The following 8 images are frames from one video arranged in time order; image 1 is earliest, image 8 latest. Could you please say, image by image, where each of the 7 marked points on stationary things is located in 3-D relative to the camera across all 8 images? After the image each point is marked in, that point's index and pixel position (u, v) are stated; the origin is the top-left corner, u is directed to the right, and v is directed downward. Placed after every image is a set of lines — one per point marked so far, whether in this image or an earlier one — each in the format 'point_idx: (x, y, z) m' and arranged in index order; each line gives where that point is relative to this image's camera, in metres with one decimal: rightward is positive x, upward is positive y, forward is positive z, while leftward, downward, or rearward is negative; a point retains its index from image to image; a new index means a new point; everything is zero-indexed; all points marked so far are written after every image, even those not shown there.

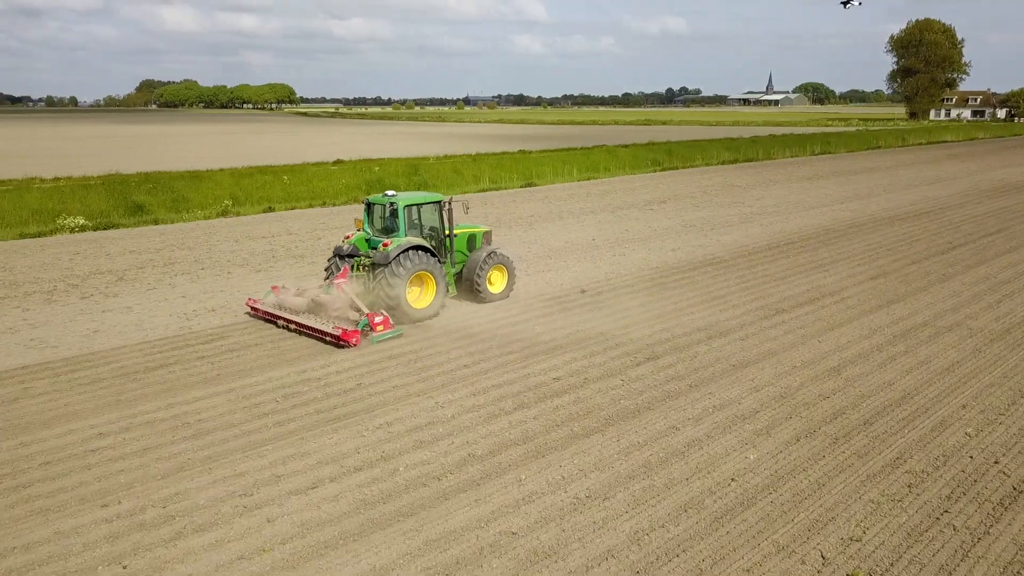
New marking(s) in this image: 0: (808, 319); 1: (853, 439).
0: (+4.1, -0.4, +11.3) m
1: (+3.0, -1.3, +7.2) m
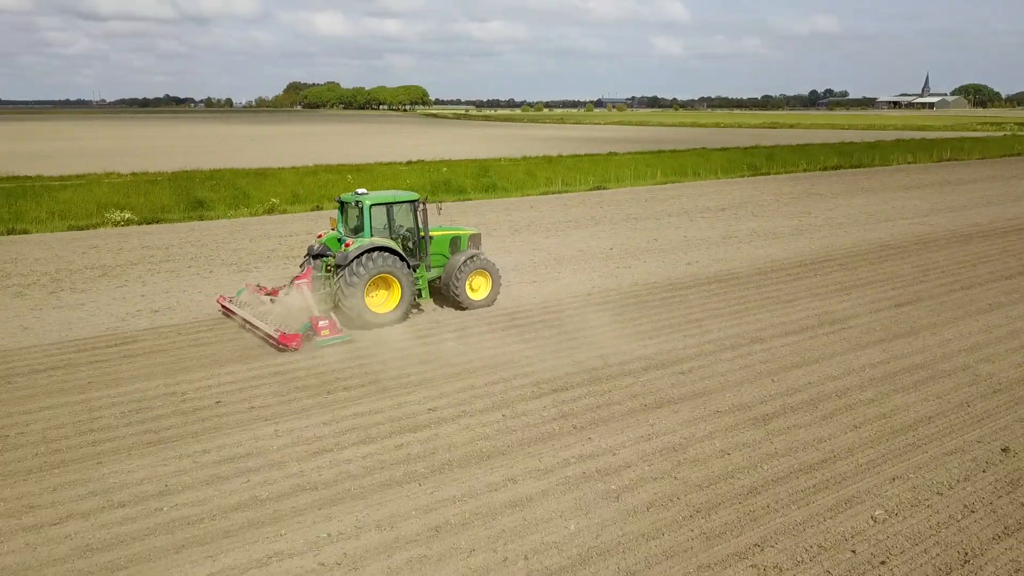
0: (+3.2, -0.7, +9.6) m
1: (+1.4, -1.6, +5.8) m
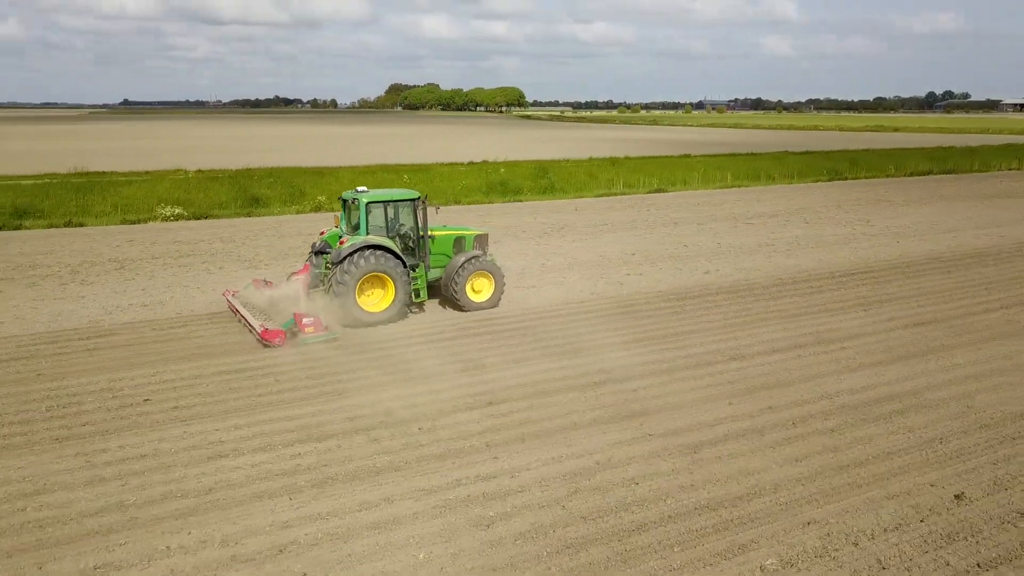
0: (+2.7, -0.9, +8.9) m
1: (+0.5, -1.7, +5.2) m
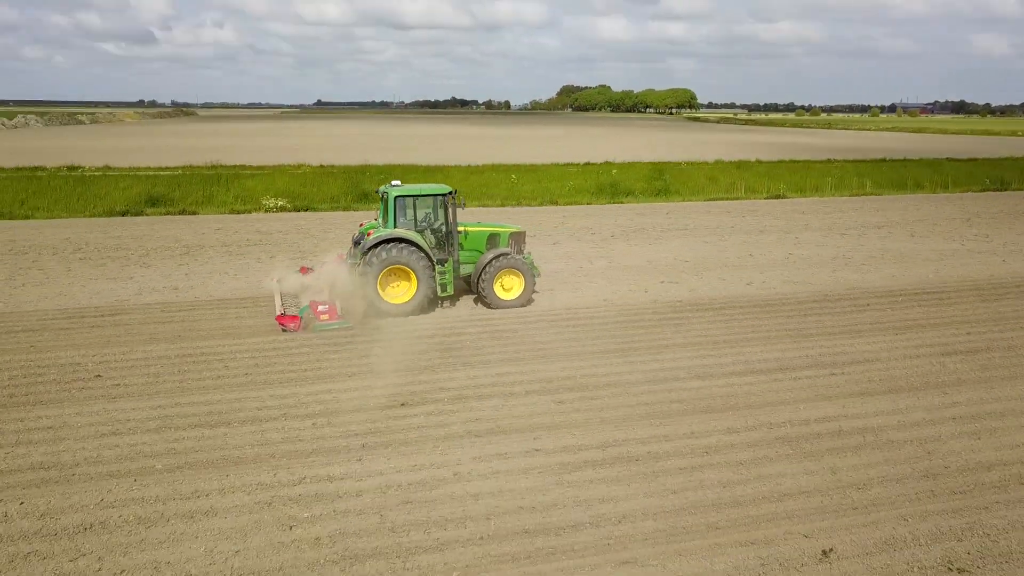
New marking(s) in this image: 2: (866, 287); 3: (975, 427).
0: (+2.0, -1.0, +8.1) m
1: (-0.9, -1.7, +4.9) m
2: (+5.6, 0.0, +13.0) m
3: (+4.1, -1.2, +7.1) m
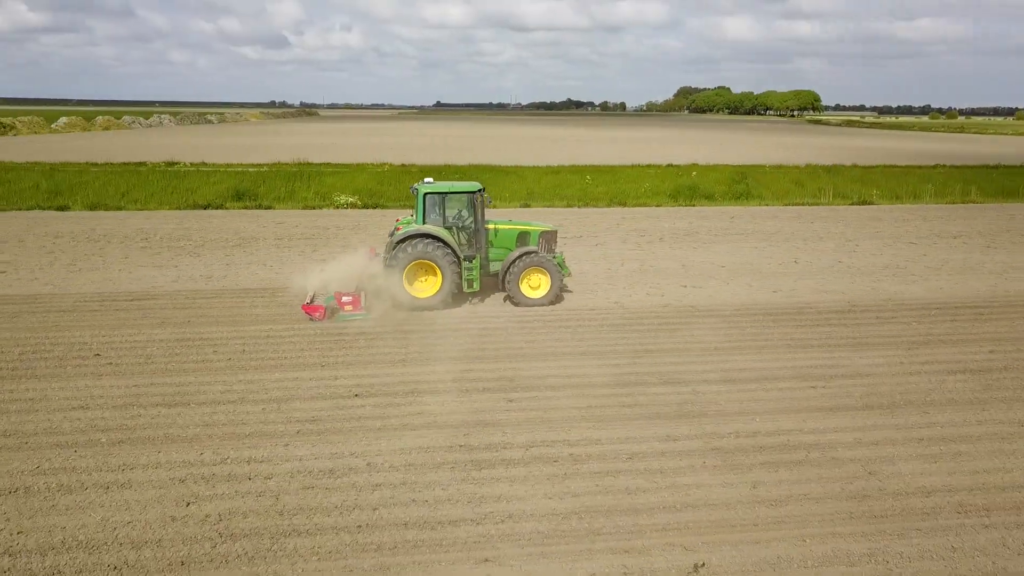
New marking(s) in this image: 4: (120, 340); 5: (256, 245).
0: (+1.6, -1.1, +7.9) m
1: (-1.8, -1.6, +5.1) m
2: (+5.9, -0.2, +12.2) m
3: (+3.5, -1.3, +6.6) m
4: (-4.6, -0.6, +9.6) m
5: (-5.2, +0.9, +16.5) m
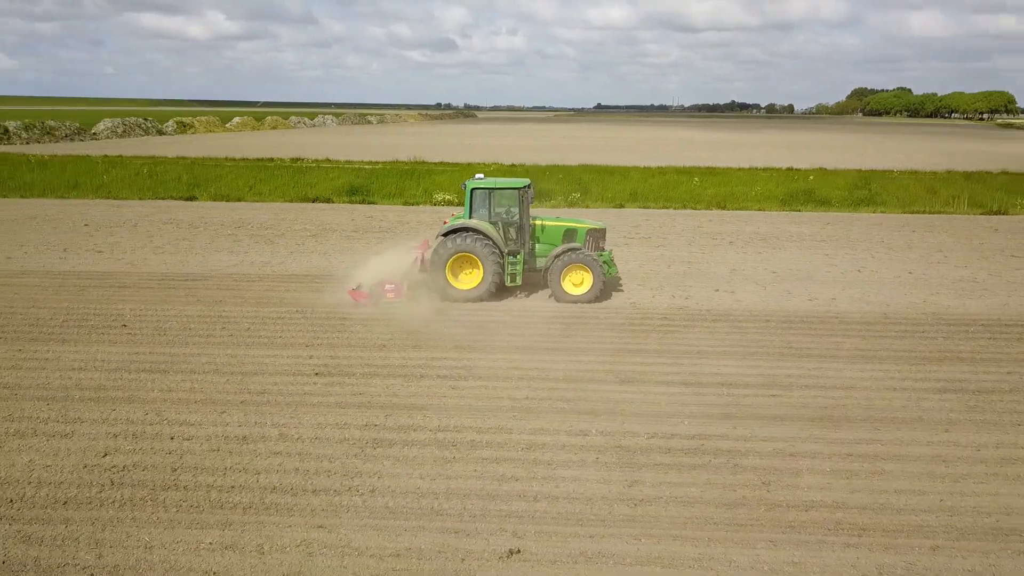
0: (+1.0, -1.0, +7.8) m
1: (-2.8, -1.4, +5.7) m
2: (+6.1, -0.3, +11.2) m
3: (+2.7, -1.4, +6.2) m
4: (-4.7, -0.3, +10.6) m
5: (-3.9, +1.1, +17.5) m
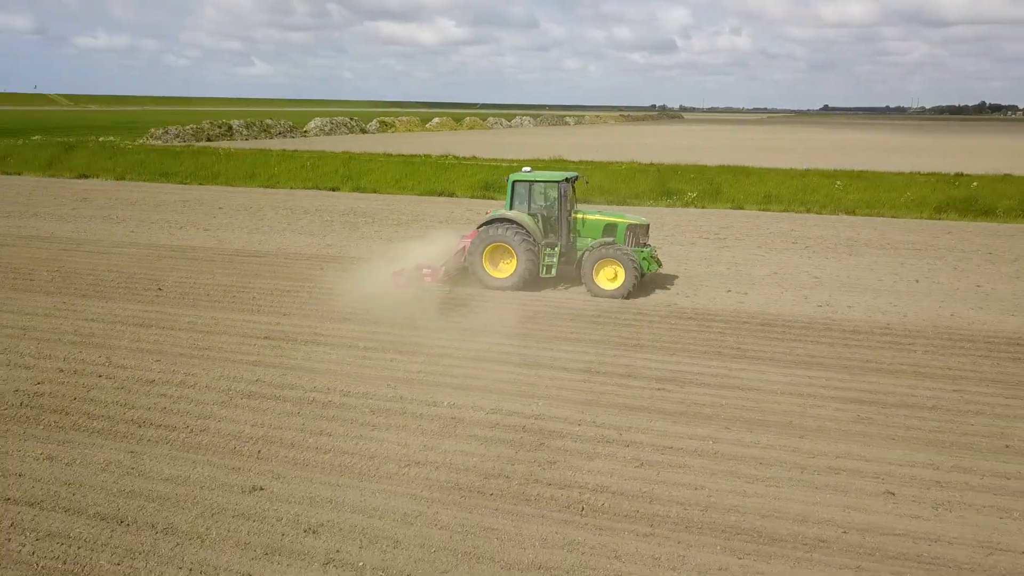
0: (0.0, -0.9, +8.1) m
1: (-4.2, -1.0, +7.0) m
2: (+5.8, -0.5, +10.2) m
3: (+1.2, -1.3, +6.2) m
4: (-4.8, +0.1, +12.2) m
5: (-2.3, +1.5, +18.7) m
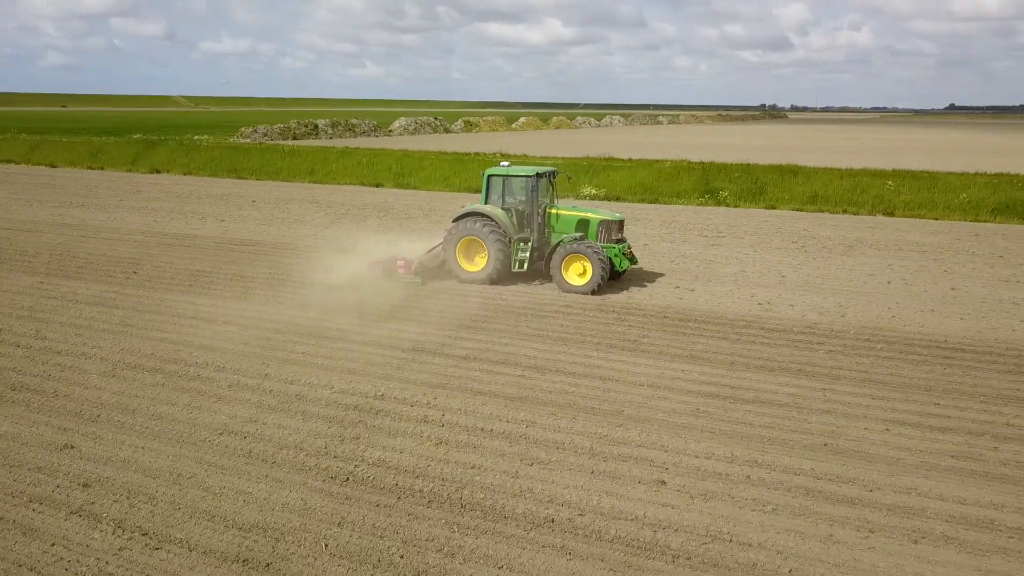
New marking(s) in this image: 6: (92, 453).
0: (-1.3, -0.7, +8.3) m
1: (-5.6, -0.8, +7.8) m
2: (+4.7, -0.5, +9.7) m
3: (-0.3, -1.2, +6.3) m
4: (-5.5, +0.3, +13.0) m
5: (-2.2, +1.6, +19.1) m
6: (-3.1, -1.2, +6.0) m
